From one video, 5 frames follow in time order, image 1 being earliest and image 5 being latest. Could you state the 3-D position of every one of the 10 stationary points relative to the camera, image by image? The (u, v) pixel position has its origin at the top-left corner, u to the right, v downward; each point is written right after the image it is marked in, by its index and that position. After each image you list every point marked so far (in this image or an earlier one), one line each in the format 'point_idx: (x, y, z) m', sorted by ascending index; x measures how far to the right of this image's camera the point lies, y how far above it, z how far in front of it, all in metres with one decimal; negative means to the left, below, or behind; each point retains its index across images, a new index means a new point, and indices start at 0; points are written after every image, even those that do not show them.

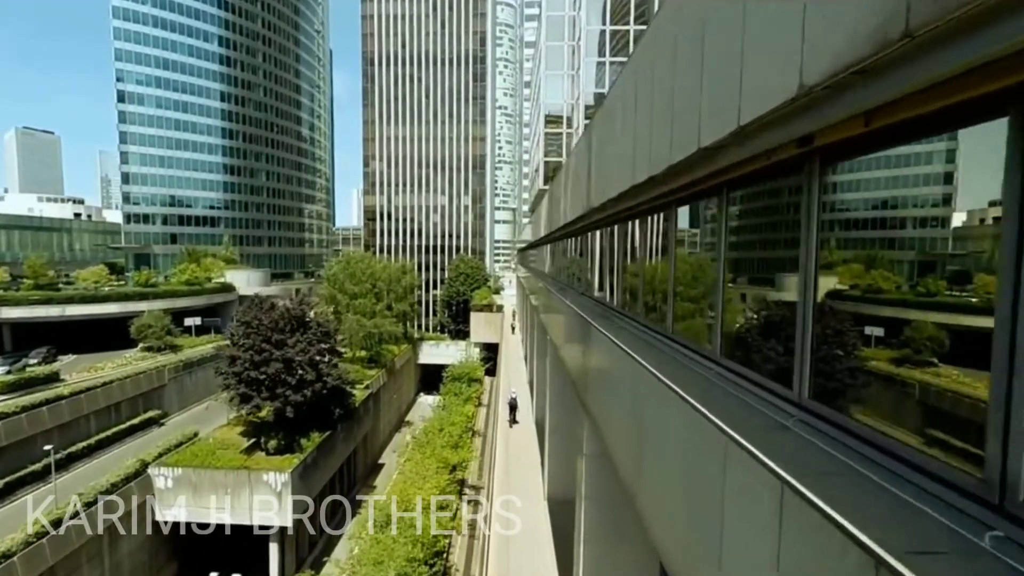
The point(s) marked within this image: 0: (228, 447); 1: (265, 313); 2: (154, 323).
0: (-7.0, -3.9, +12.3) m
1: (-6.4, -0.7, +13.0) m
2: (-14.3, -1.4, +20.0) m
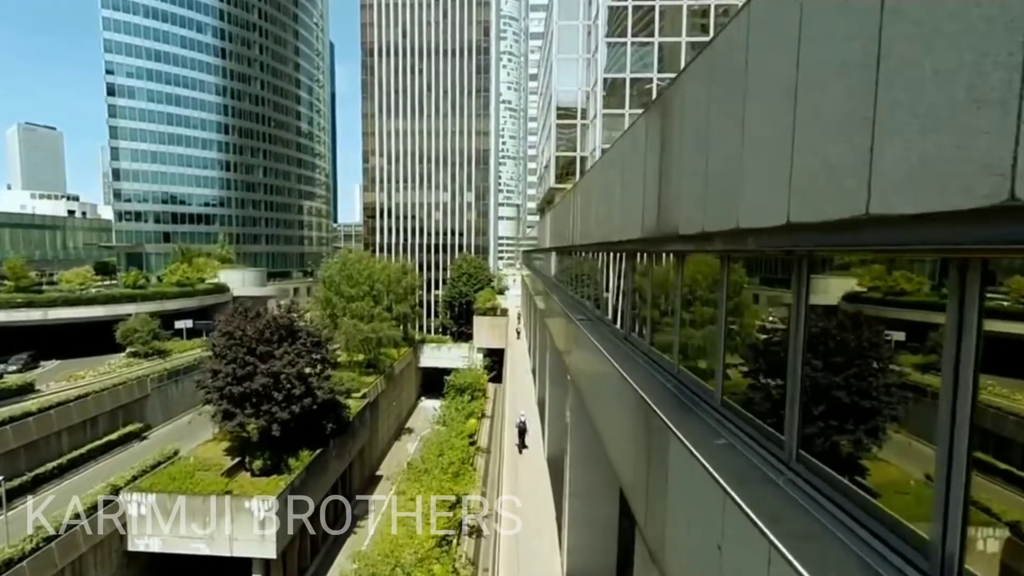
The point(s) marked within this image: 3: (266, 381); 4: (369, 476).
0: (-6.8, -4.0, +11.3) m
1: (-6.3, -0.9, +12.1) m
2: (-14.1, -1.5, +19.1) m
3: (-5.6, -2.1, +11.4) m
4: (-4.9, -6.4, +17.2) m
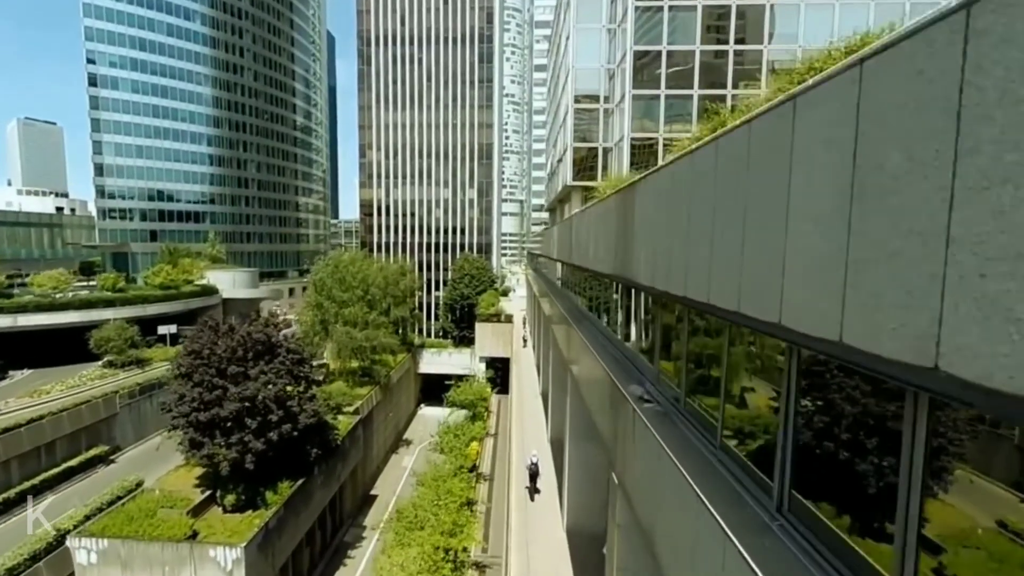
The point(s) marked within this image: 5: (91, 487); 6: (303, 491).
0: (-6.7, -4.3, +10.0) m
1: (-6.2, -1.1, +10.7) m
2: (-13.9, -1.6, +17.8) m
3: (-5.5, -2.4, +10.1) m
4: (-4.8, -6.6, +15.9) m
5: (-10.2, -4.7, +12.5) m
6: (-4.6, -4.4, +11.1) m
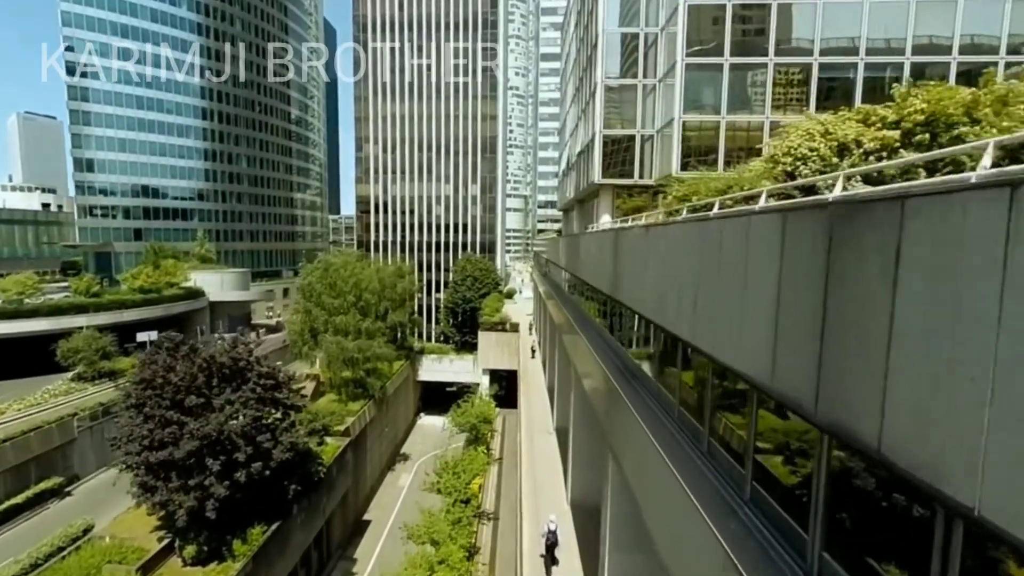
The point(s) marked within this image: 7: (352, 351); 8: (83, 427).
0: (-6.5, -4.5, +8.6) m
1: (-6.0, -1.3, +9.3) m
2: (-13.7, -1.8, +16.4) m
3: (-5.3, -2.6, +8.7) m
4: (-4.6, -6.8, +14.5) m
5: (-10.1, -5.0, +11.1) m
6: (-4.4, -4.6, +9.7) m
7: (-5.3, -2.0, +17.0) m
8: (-11.0, -3.5, +13.3) m
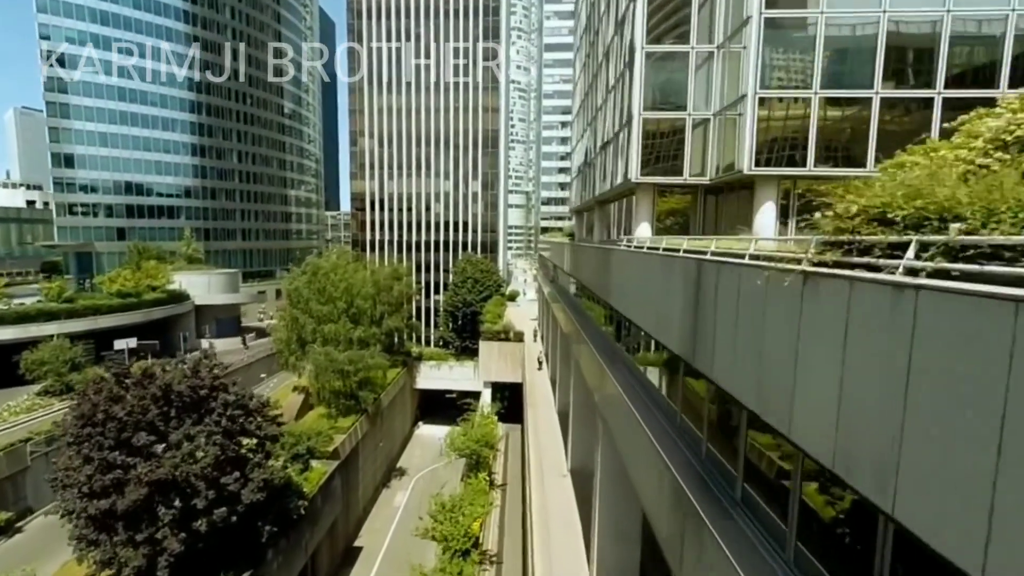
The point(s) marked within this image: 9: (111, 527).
0: (-6.5, -4.7, +7.4) m
1: (-5.9, -1.6, +8.0) m
2: (-13.6, -1.9, +15.2) m
3: (-5.2, -2.8, +7.4) m
4: (-4.5, -7.0, +13.3) m
5: (-10.0, -5.2, +9.9) m
6: (-4.3, -4.9, +8.4) m
7: (-5.2, -2.2, +15.8) m
8: (-10.9, -3.7, +12.1) m
9: (-5.8, -3.4, +7.5) m
